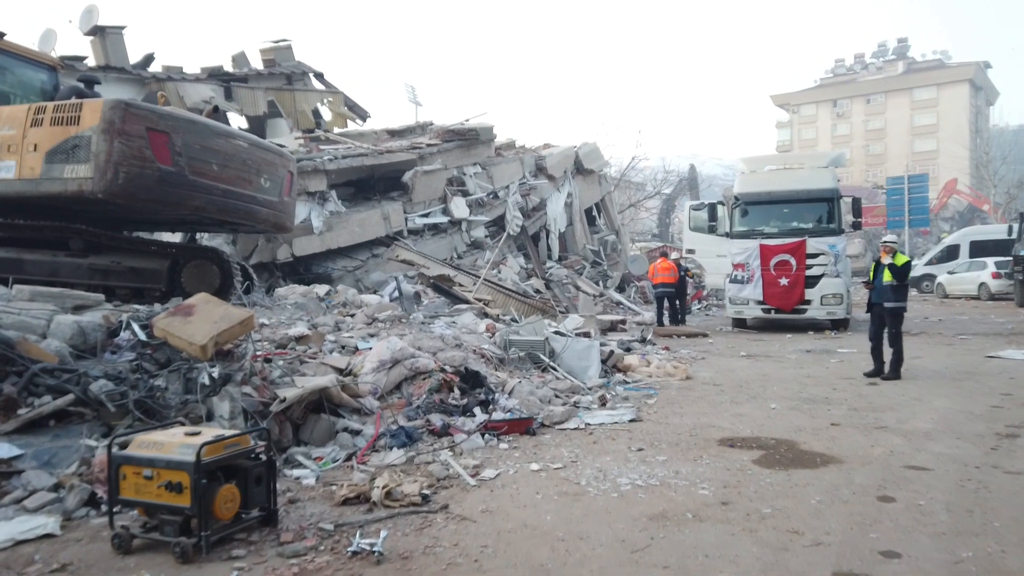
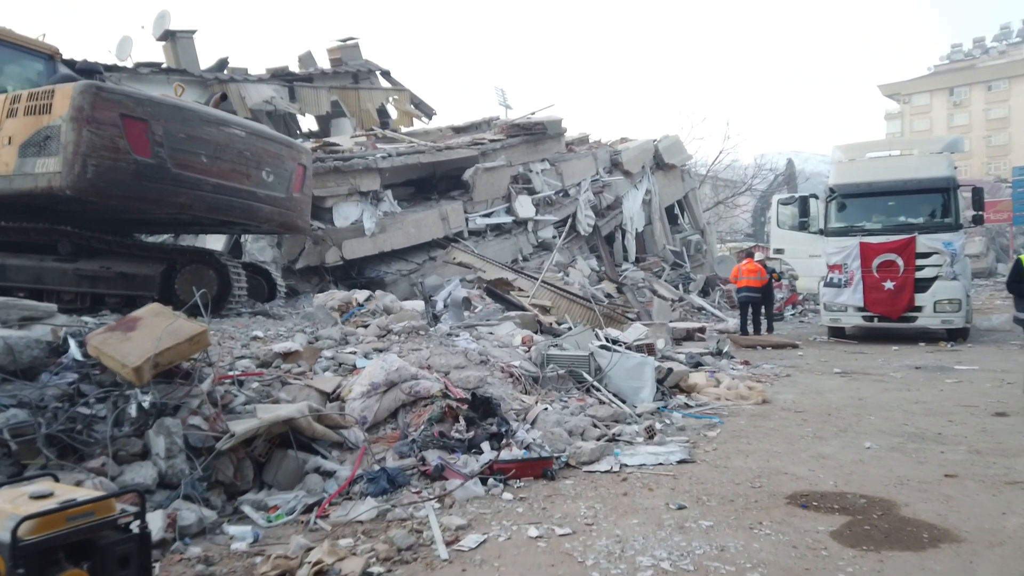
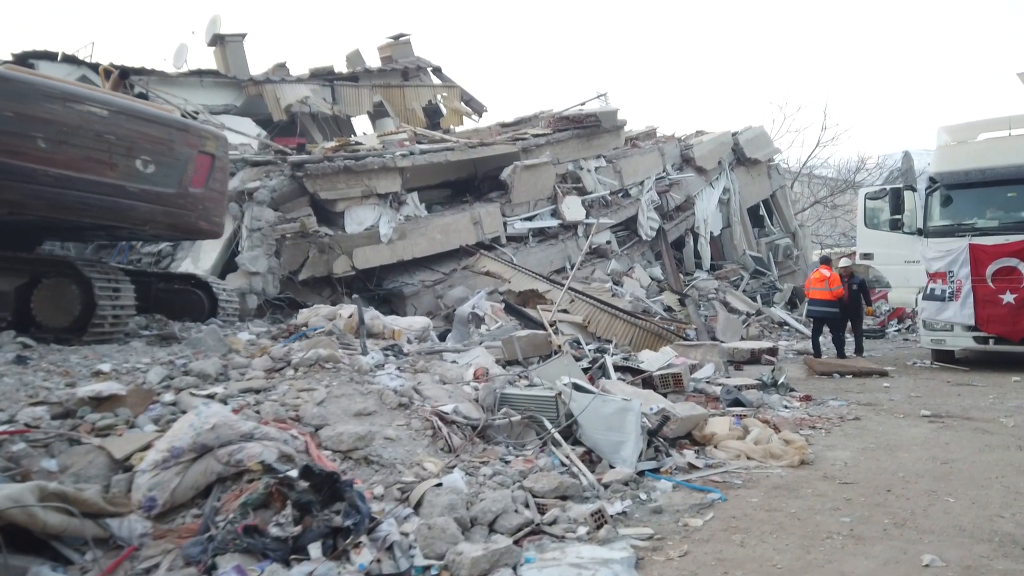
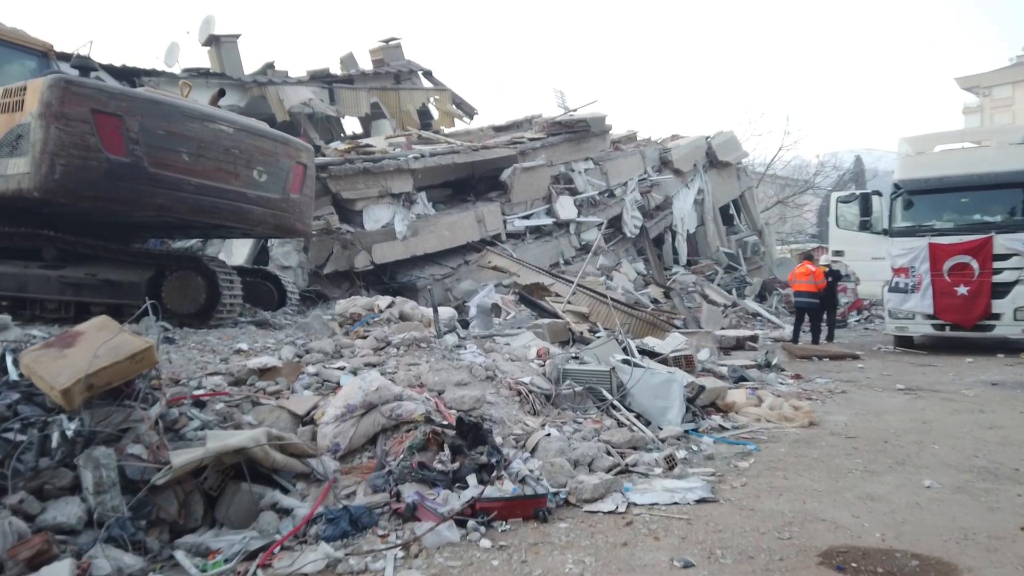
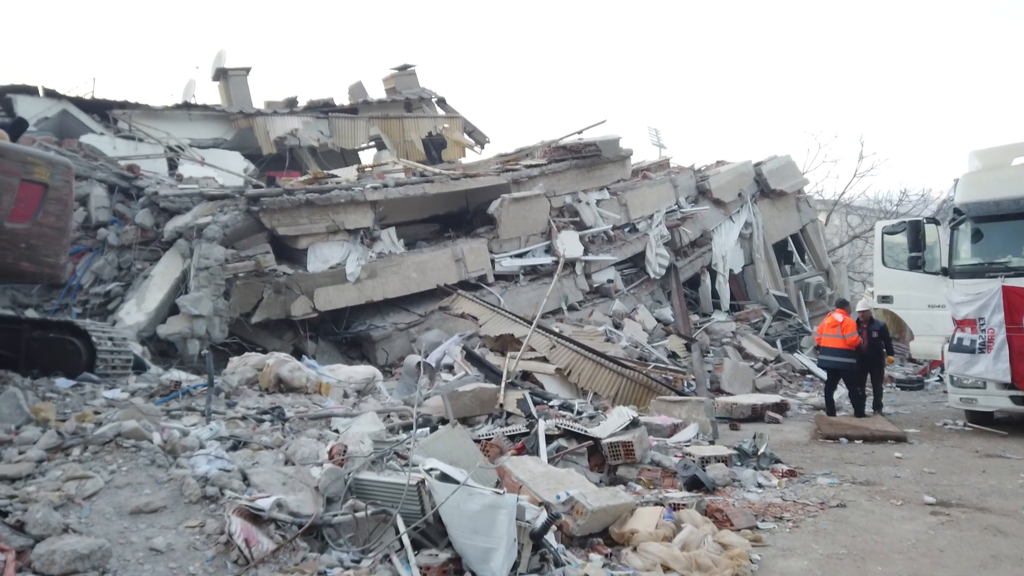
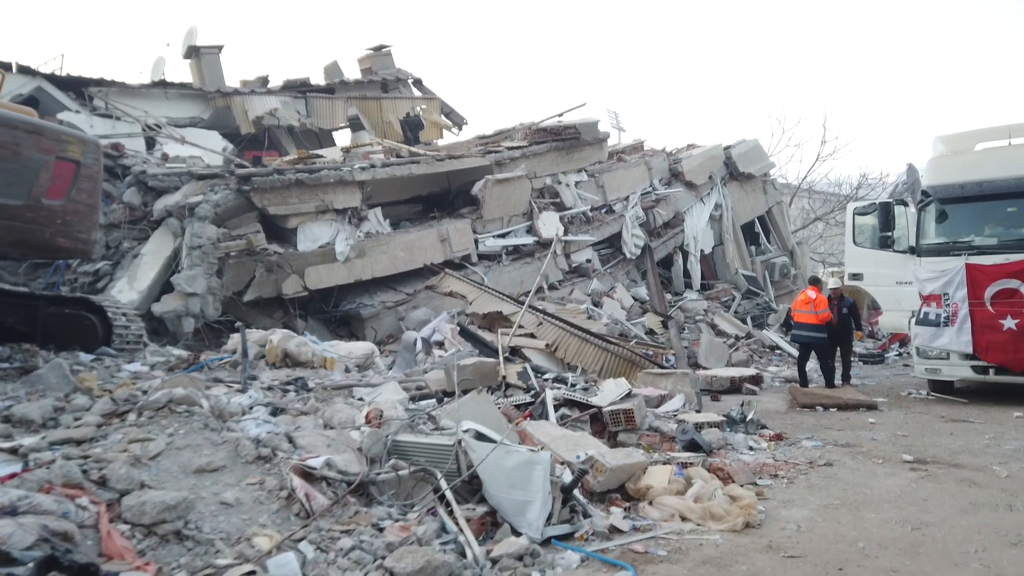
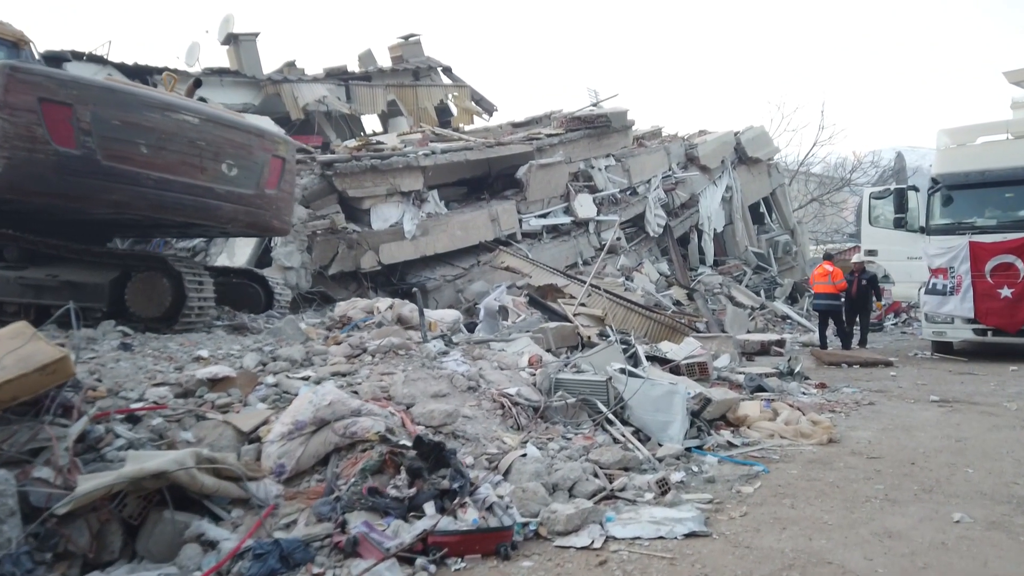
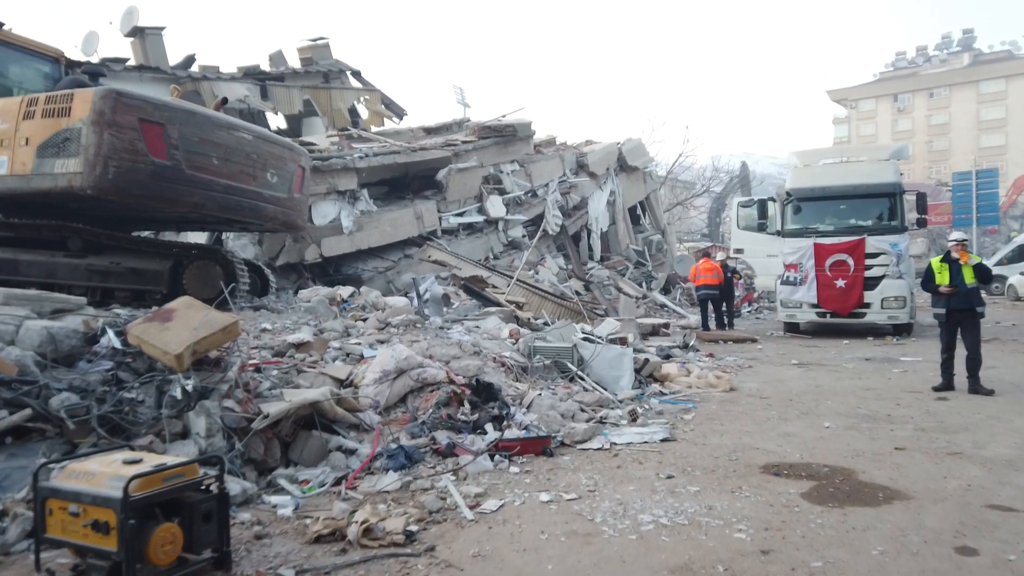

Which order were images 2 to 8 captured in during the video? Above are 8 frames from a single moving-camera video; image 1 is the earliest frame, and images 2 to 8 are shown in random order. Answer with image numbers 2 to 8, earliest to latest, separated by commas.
8, 2, 4, 7, 3, 6, 5
